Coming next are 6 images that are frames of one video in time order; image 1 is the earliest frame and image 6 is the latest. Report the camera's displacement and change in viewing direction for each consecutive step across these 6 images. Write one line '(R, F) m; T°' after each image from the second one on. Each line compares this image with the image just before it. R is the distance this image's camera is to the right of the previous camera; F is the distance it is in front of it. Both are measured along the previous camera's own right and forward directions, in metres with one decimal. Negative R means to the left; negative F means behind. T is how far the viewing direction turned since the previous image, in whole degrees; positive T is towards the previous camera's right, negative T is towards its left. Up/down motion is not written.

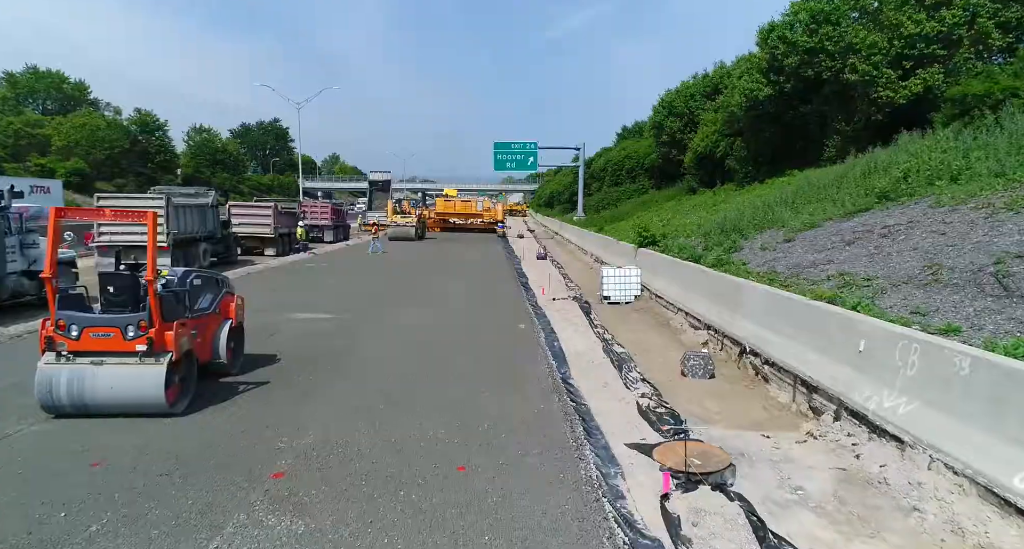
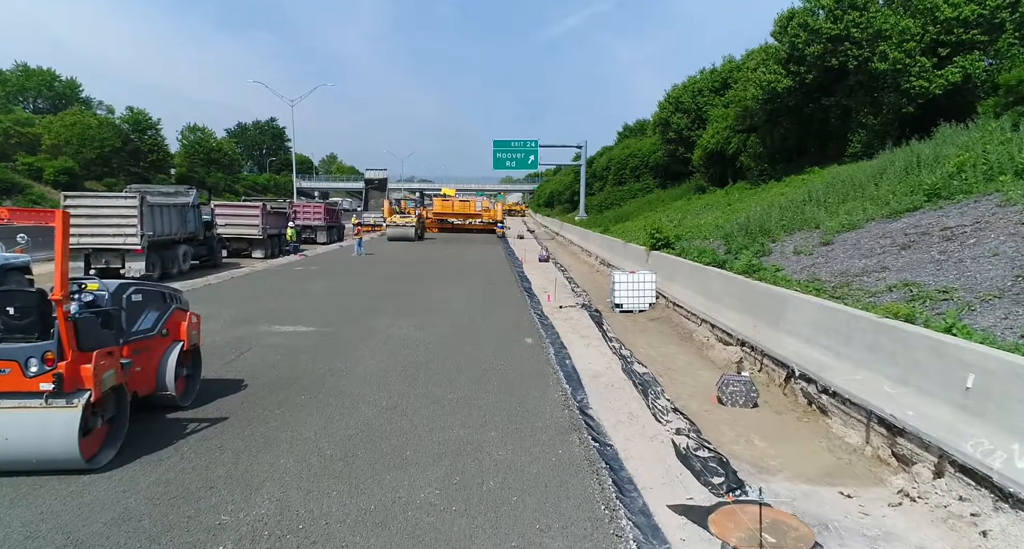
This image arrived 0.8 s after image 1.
(-0.1, +1.4) m; 0°
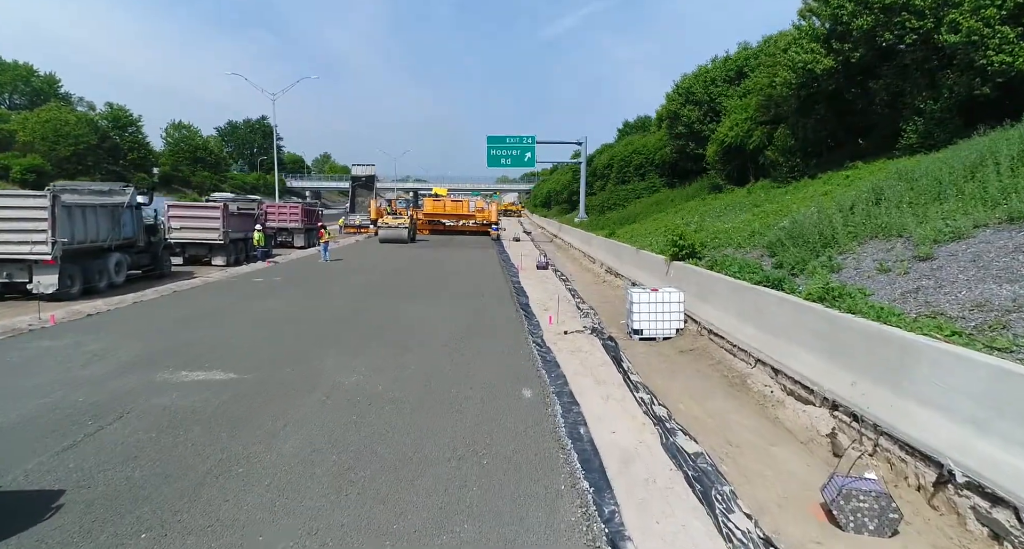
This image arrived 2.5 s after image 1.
(+0.1, +3.0) m; 0°
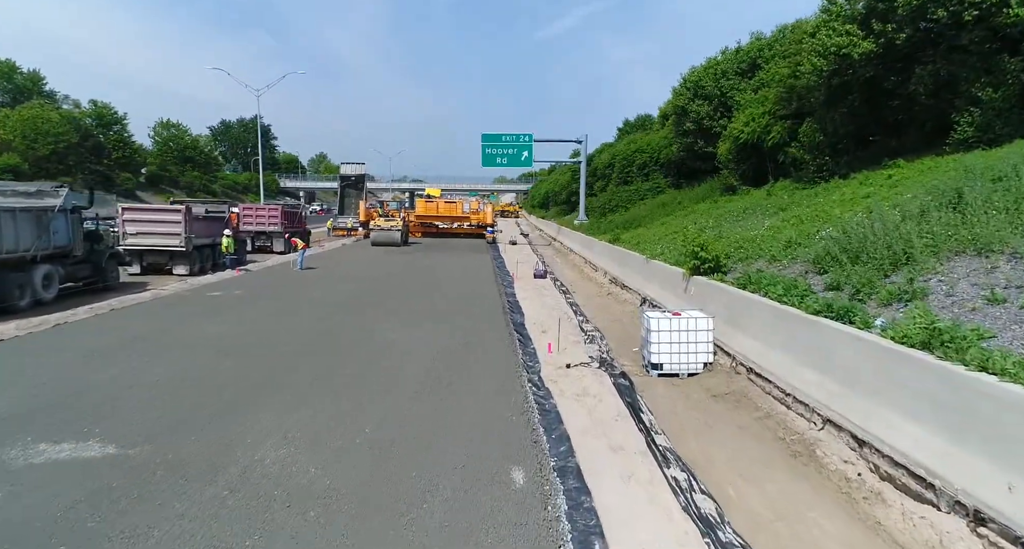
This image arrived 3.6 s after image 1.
(+0.1, +2.2) m; 0°
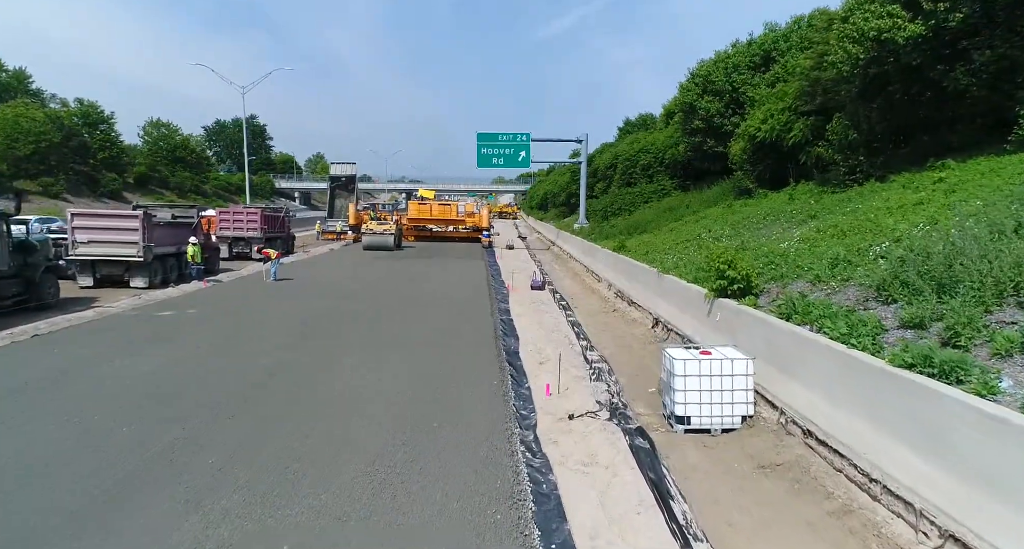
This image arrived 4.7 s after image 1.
(+0.1, +2.0) m; 0°
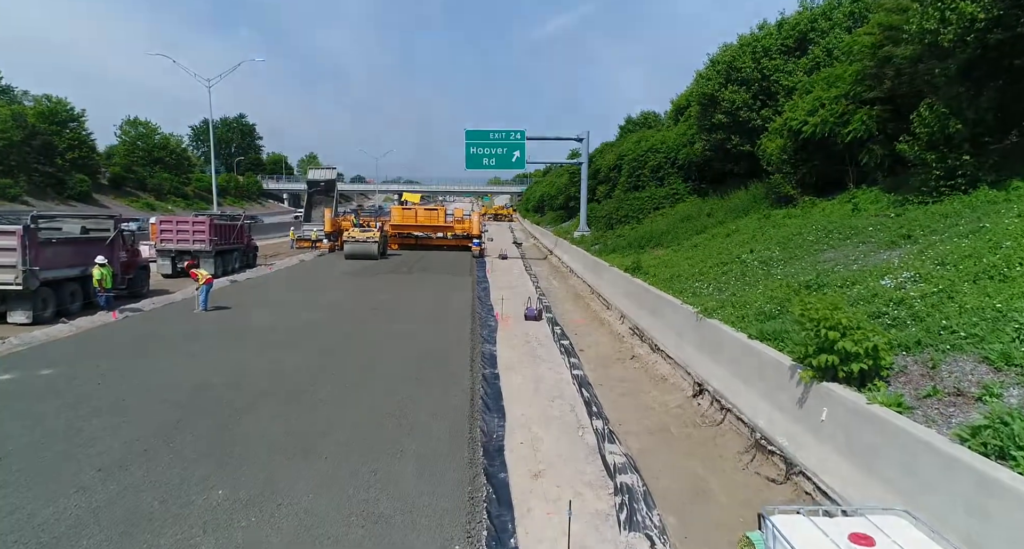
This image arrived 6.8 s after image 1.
(+0.2, +4.1) m; 0°
